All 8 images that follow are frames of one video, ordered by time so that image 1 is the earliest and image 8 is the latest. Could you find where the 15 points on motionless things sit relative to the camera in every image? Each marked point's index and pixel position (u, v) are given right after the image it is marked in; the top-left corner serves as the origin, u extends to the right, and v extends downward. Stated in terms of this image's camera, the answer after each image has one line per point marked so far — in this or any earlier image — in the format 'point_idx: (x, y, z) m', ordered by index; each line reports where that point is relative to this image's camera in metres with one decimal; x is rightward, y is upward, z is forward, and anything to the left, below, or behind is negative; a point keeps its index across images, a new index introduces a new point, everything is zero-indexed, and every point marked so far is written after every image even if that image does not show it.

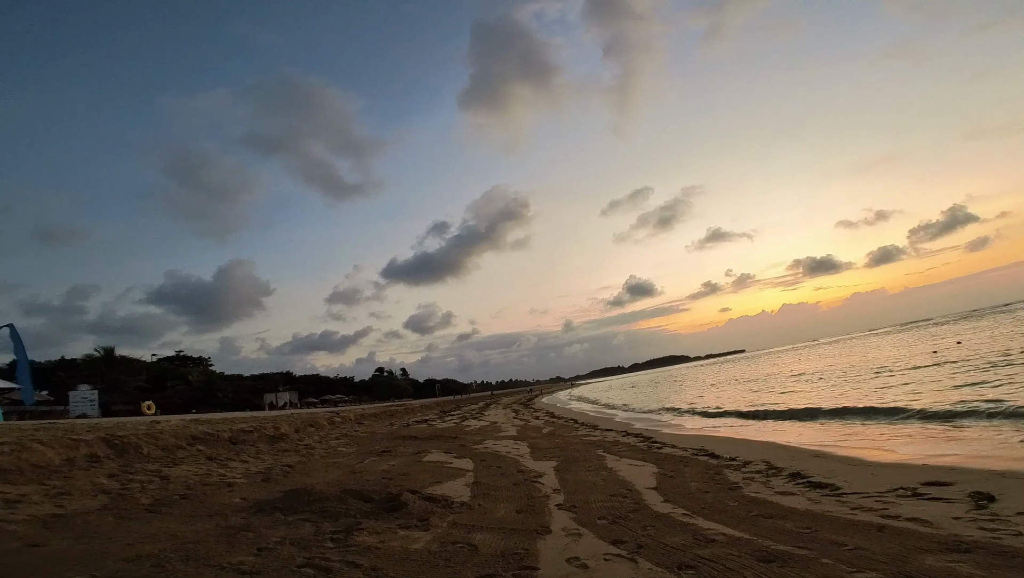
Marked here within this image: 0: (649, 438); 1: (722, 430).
0: (+5.1, -5.5, +18.7) m
1: (+8.4, -5.7, +20.0) m
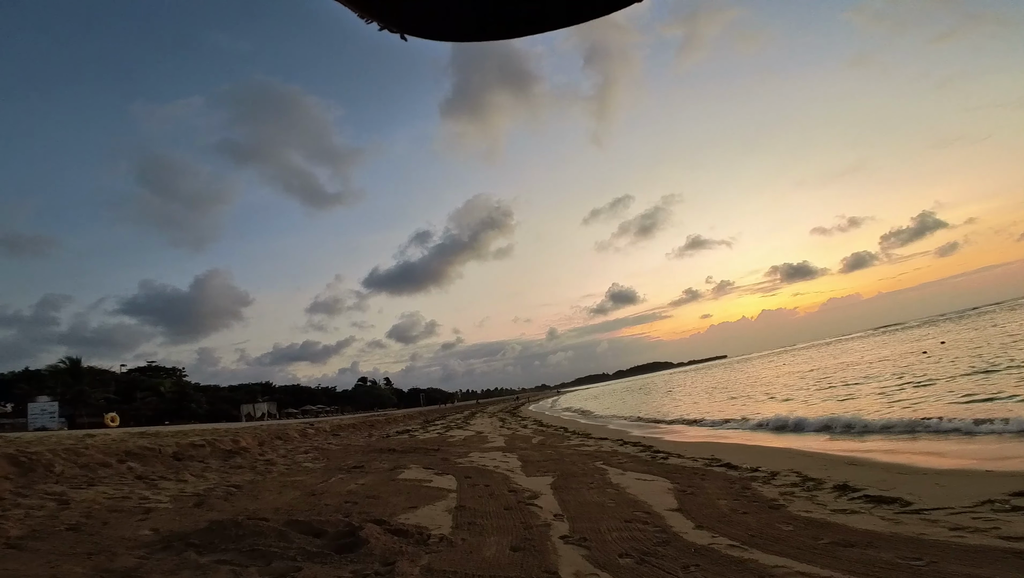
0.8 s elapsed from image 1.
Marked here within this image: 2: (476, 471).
0: (+4.6, -5.4, +17.1) m
1: (+7.9, -5.5, +18.5) m
2: (-0.9, -4.8, +13.1) m
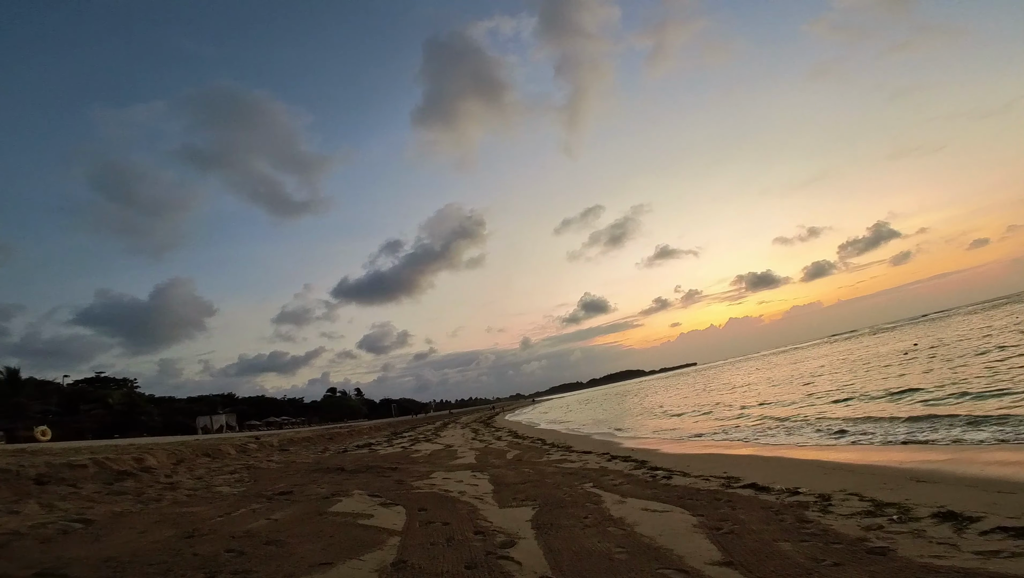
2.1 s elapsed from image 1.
0: (+3.8, -5.0, +14.5) m
1: (+7.0, -5.1, +16.1) m
2: (-1.6, -4.3, +10.3) m
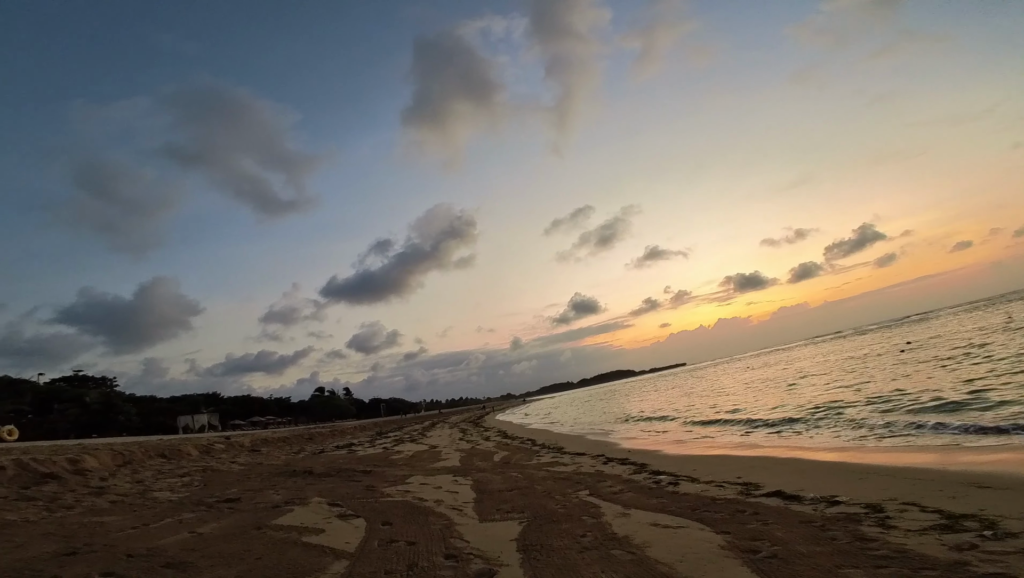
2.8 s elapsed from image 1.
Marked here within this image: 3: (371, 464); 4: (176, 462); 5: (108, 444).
0: (+3.4, -4.6, +13.1) m
1: (+6.6, -4.8, +14.8) m
2: (-1.8, -3.9, +8.8) m
3: (-4.9, -6.1, +17.3) m
4: (-10.9, -5.7, +16.3) m
5: (-13.5, -5.2, +16.6) m
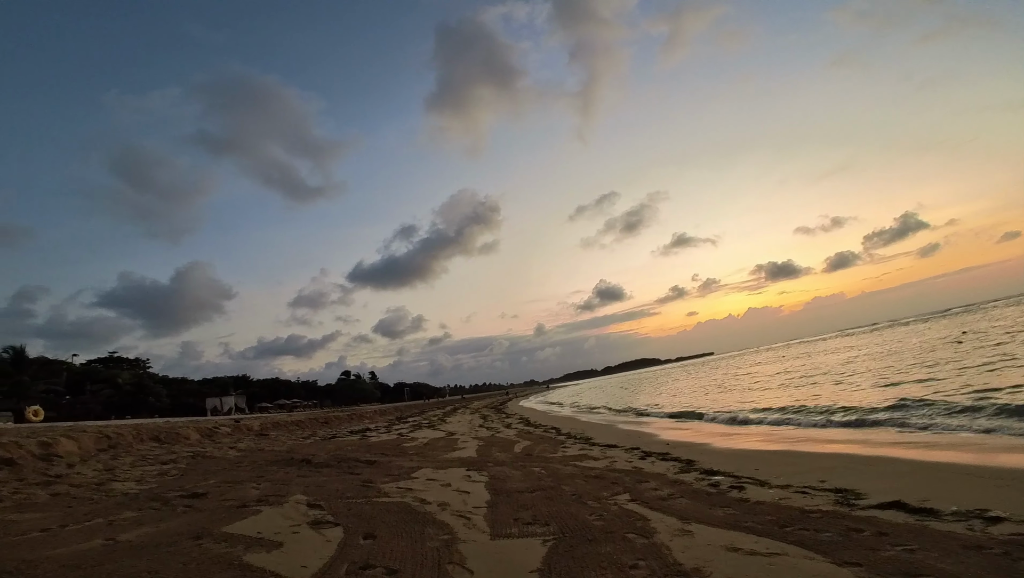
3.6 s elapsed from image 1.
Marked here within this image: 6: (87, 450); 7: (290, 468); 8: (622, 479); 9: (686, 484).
0: (+3.9, -3.8, +11.1) m
1: (+7.2, -4.0, +12.6) m
2: (-1.5, -3.2, +7.0) m
3: (-4.1, -5.1, +15.7) m
4: (-10.3, -4.7, +15.0) m
5: (-12.8, -4.2, +15.4) m
6: (-10.5, -4.0, +12.4) m
7: (-5.3, -4.3, +11.9) m
8: (+2.2, -3.6, +9.7) m
9: (+3.1, -3.4, +8.9) m
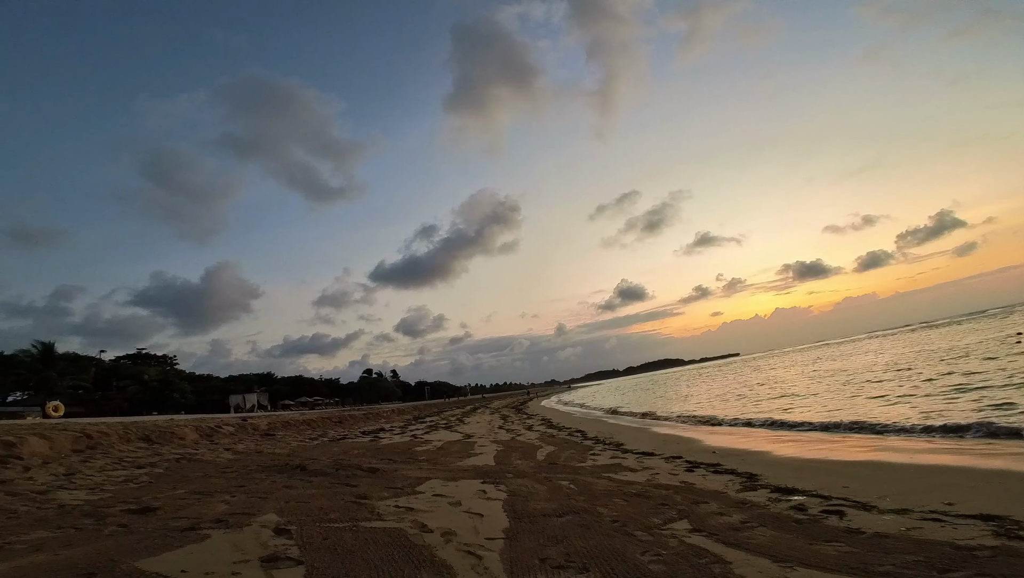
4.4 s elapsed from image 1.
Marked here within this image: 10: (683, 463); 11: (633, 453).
0: (+4.4, -3.4, +9.2) m
1: (+7.7, -3.6, +10.5) m
2: (-1.3, -2.8, +5.3) m
3: (-3.5, -4.7, +14.1) m
4: (-9.7, -4.3, +13.6) m
5: (-12.1, -3.8, +14.1) m
6: (-10.0, -3.6, +11.1) m
7: (-4.8, -3.9, +10.4) m
8: (+2.5, -3.3, +7.9) m
9: (+3.5, -3.0, +7.0) m
10: (+3.9, -3.9, +11.4) m
11: (+3.4, -4.5, +13.9) m
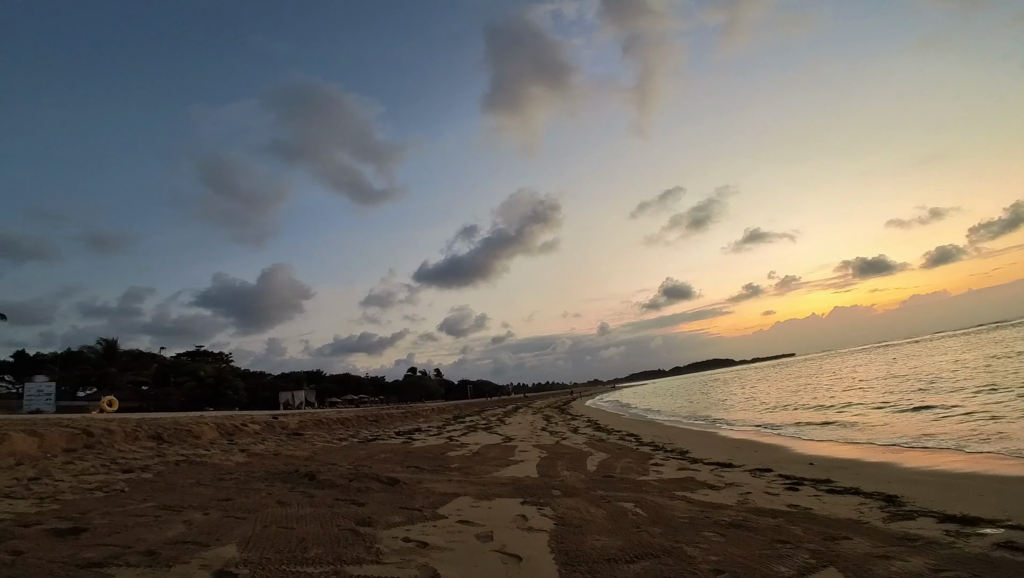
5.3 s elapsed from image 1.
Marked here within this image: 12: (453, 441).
0: (+5.1, -2.9, +6.8) m
1: (+8.4, -3.1, +7.8) m
2: (-0.9, -2.4, +3.3) m
3: (-2.4, -4.3, +12.4) m
4: (-8.6, -3.9, +12.4) m
5: (-11.0, -3.5, +13.1) m
6: (-9.1, -3.2, +9.9) m
7: (-4.0, -3.5, +8.7) m
8: (+3.1, -2.8, +5.6) m
9: (+3.9, -2.6, +4.7) m
10: (+4.7, -3.5, +9.0) m
11: (+4.4, -4.1, +11.6) m
12: (-2.2, -5.8, +19.0) m
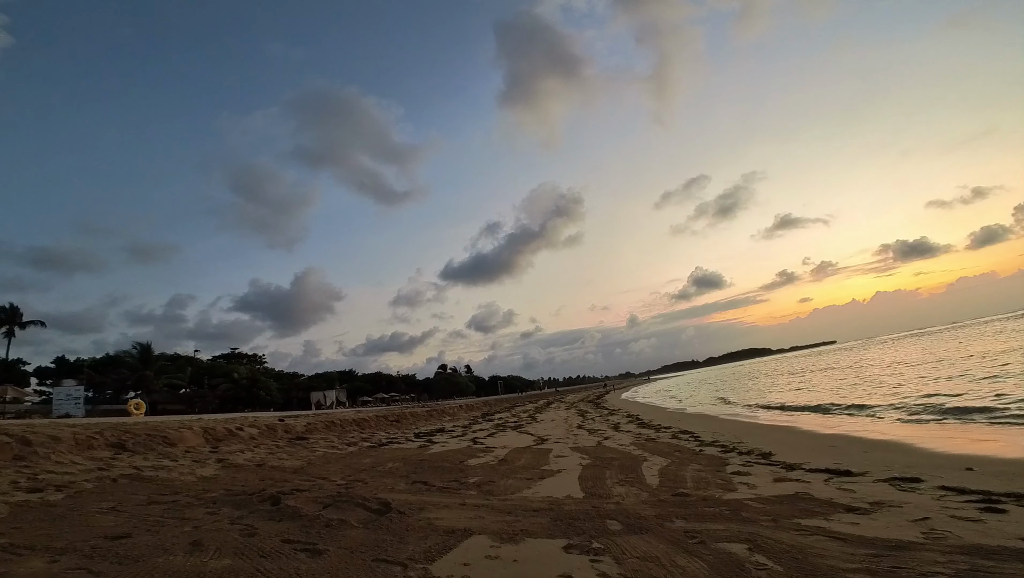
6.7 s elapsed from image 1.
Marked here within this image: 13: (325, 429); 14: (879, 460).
0: (+5.4, -2.1, +3.8) m
1: (+8.8, -2.1, +4.7) m
2: (-0.8, -1.8, +0.7) m
3: (-1.7, -3.7, +9.8) m
4: (-7.9, -3.5, +10.1) m
5: (-10.3, -3.1, +11.0) m
6: (-8.6, -2.8, +7.7) m
7: (-3.5, -2.9, +6.2) m
8: (+3.4, -2.1, +2.7) m
9: (+4.1, -1.8, +1.7) m
10: (+5.2, -2.6, +6.0) m
11: (+5.1, -3.2, +8.6) m
12: (-1.1, -5.1, +16.4) m
13: (-7.4, -5.5, +19.7) m
14: (+6.9, -3.2, +9.5) m
